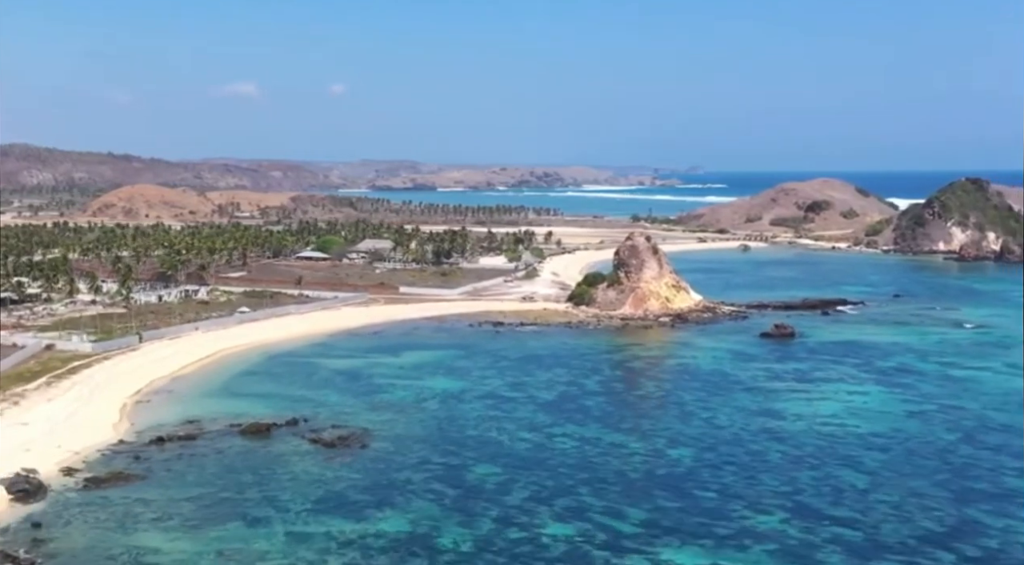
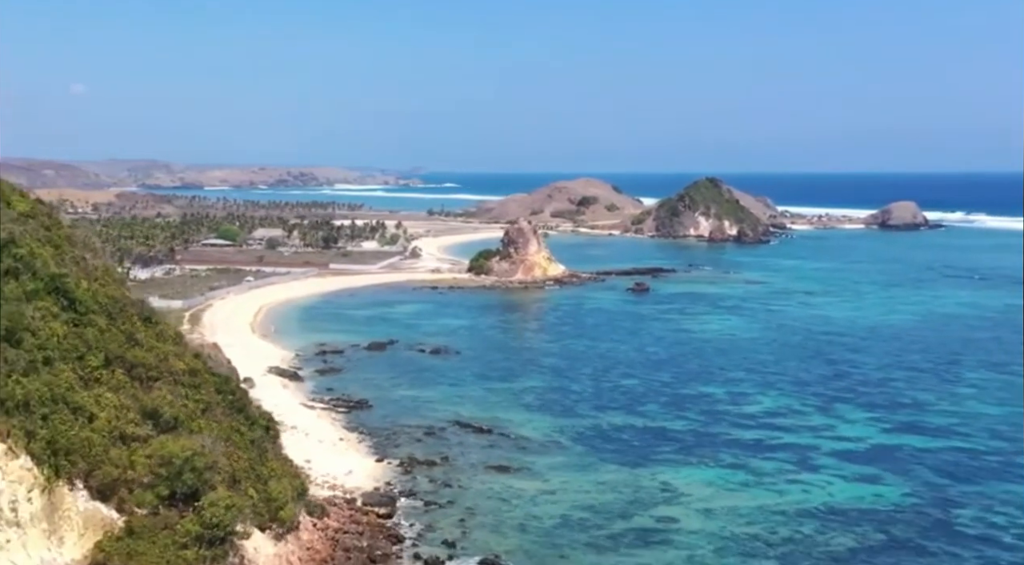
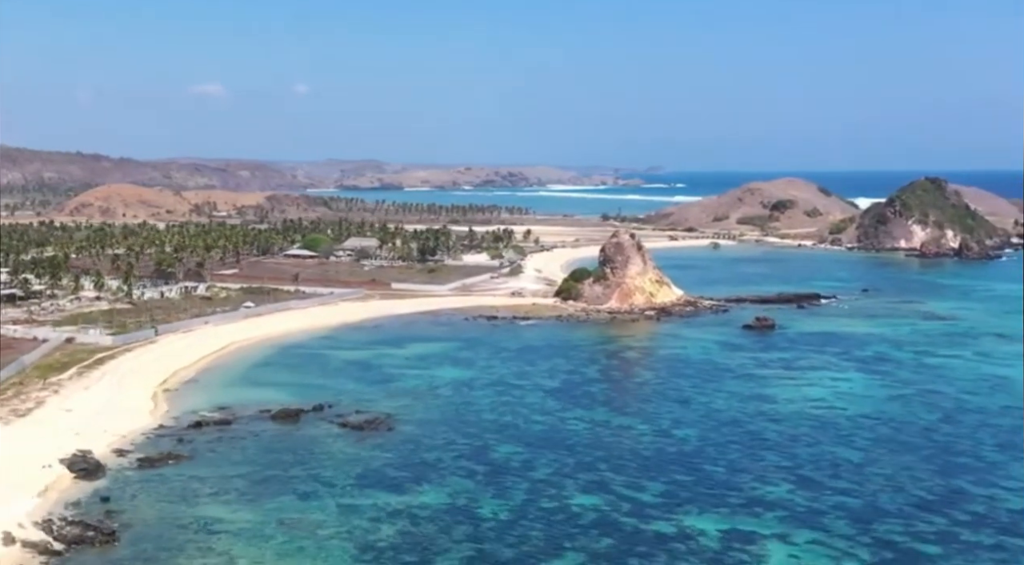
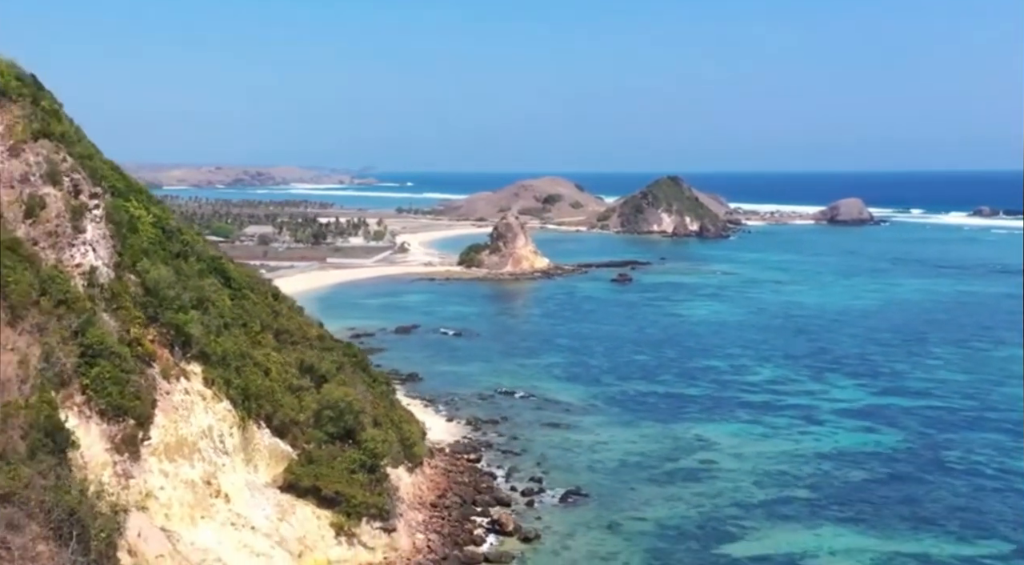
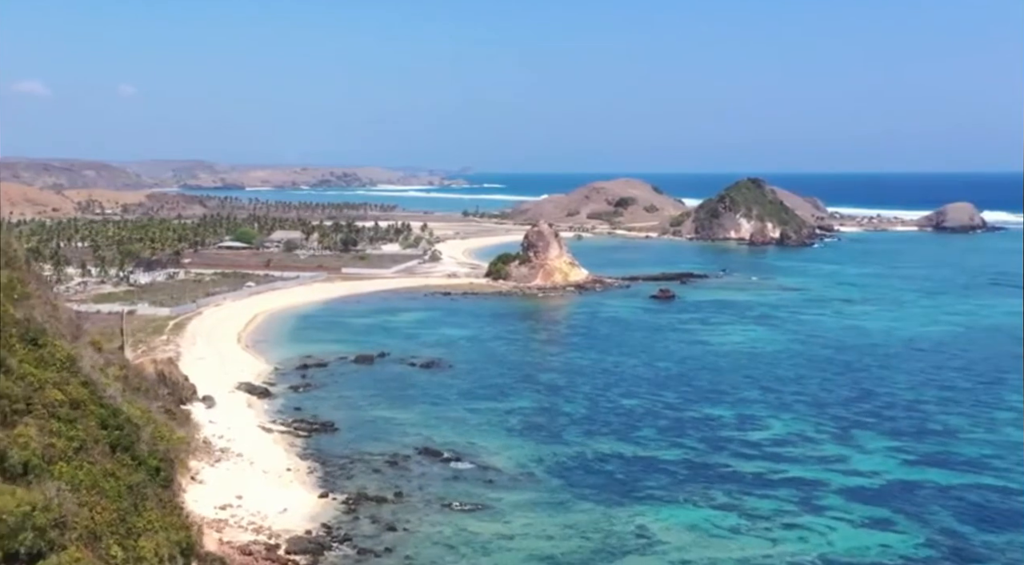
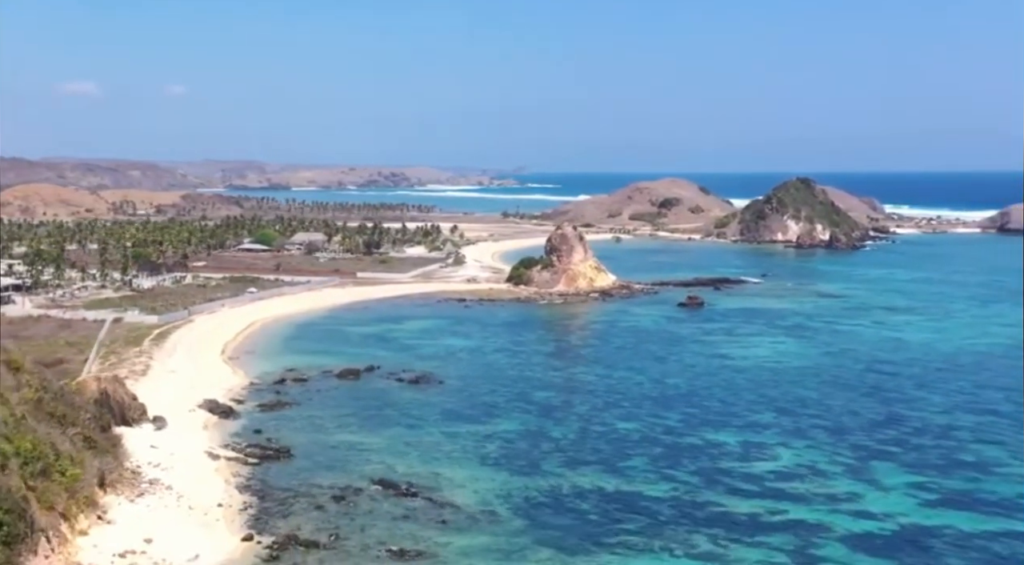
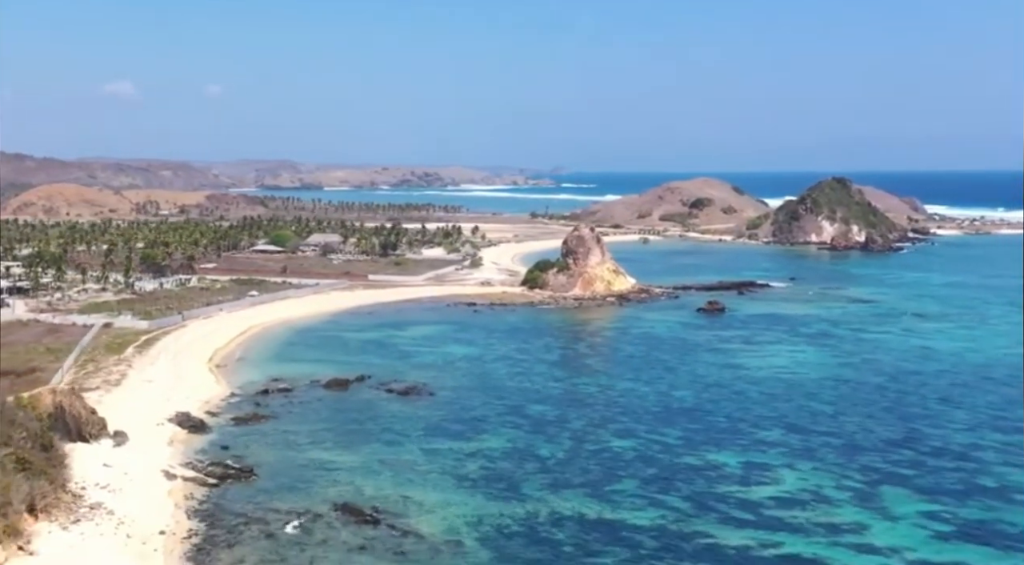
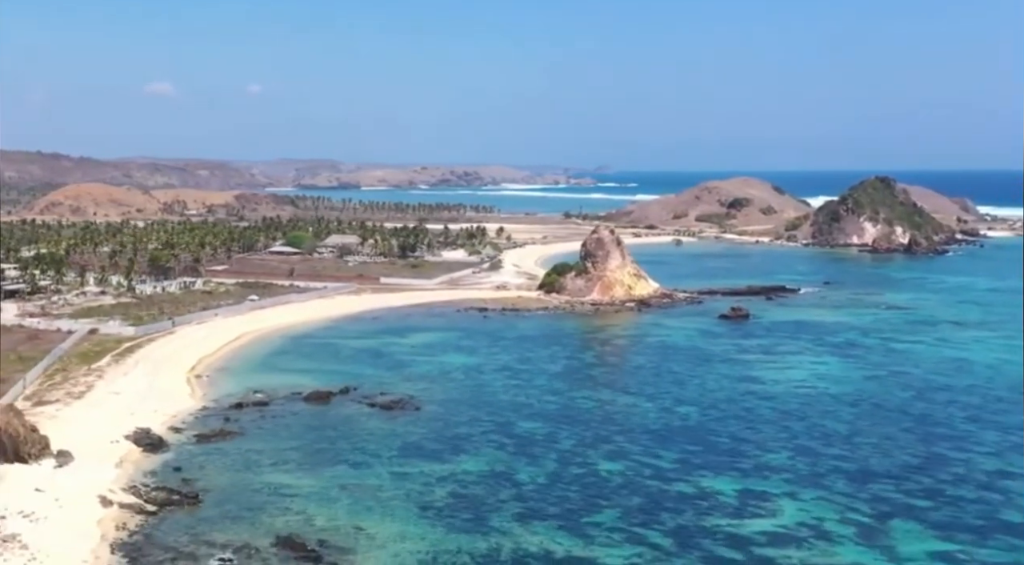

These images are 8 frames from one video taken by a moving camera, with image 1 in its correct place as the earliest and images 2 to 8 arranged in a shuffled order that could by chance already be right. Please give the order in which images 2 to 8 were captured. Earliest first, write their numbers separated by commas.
3, 8, 7, 6, 5, 2, 4
